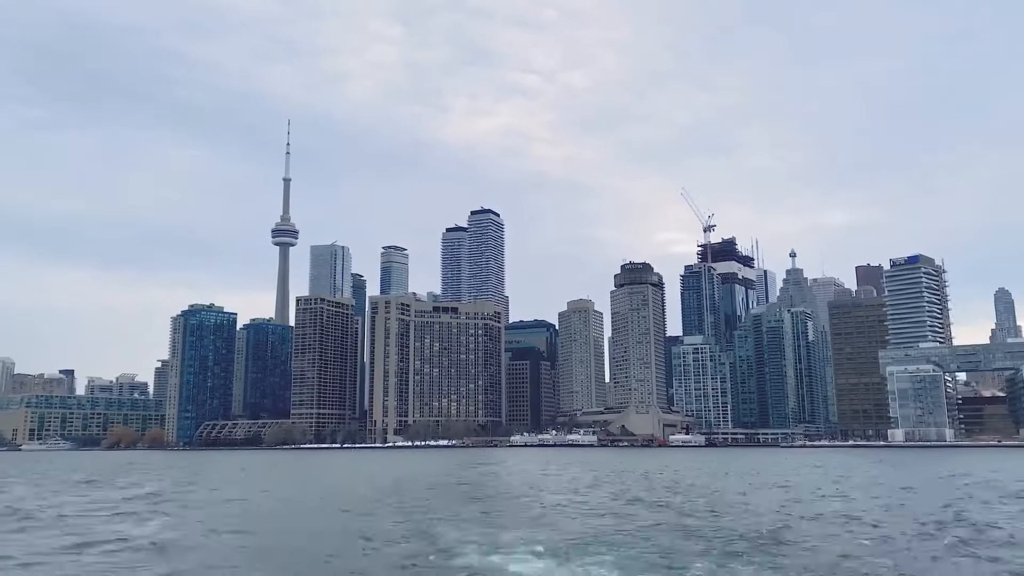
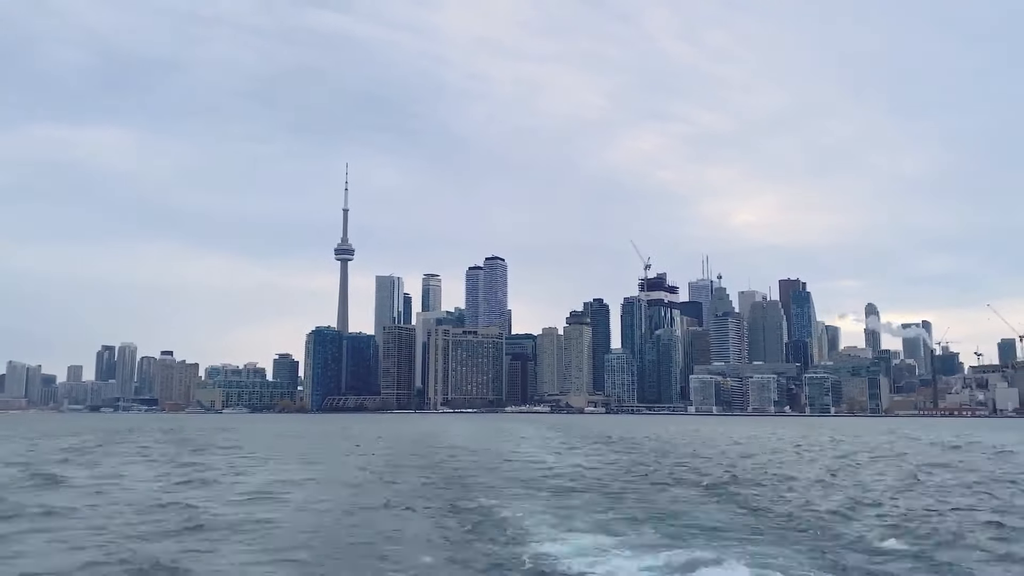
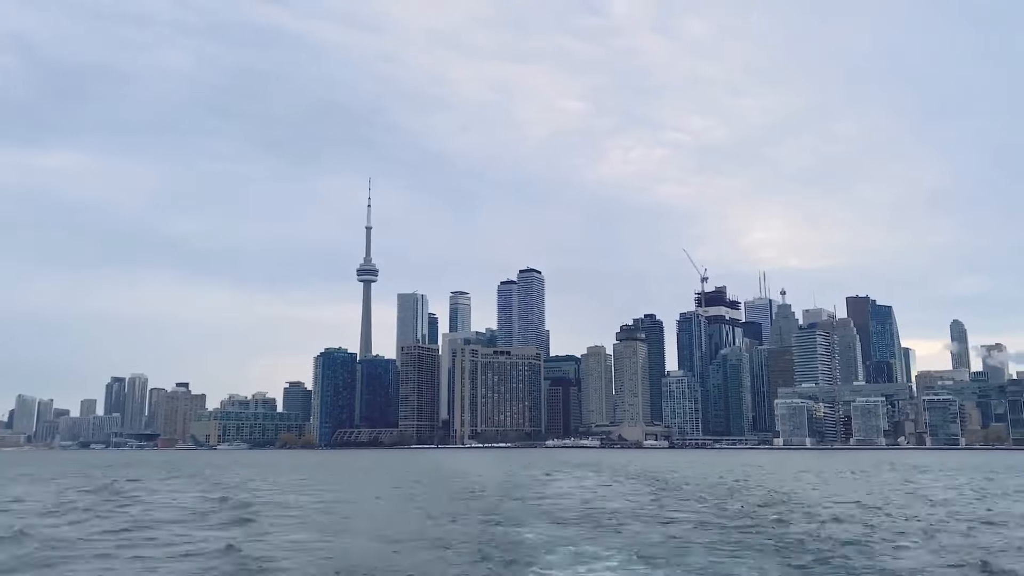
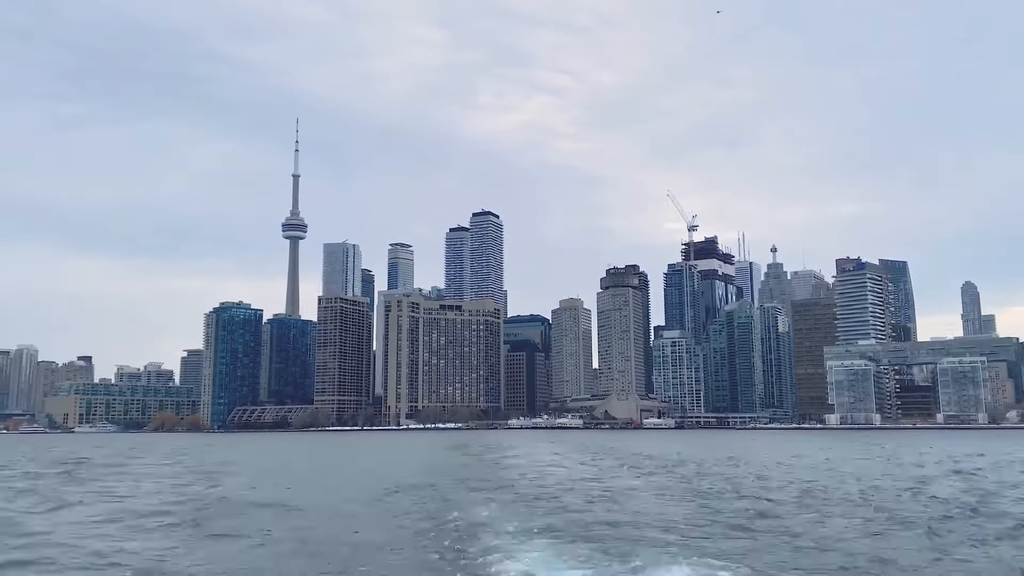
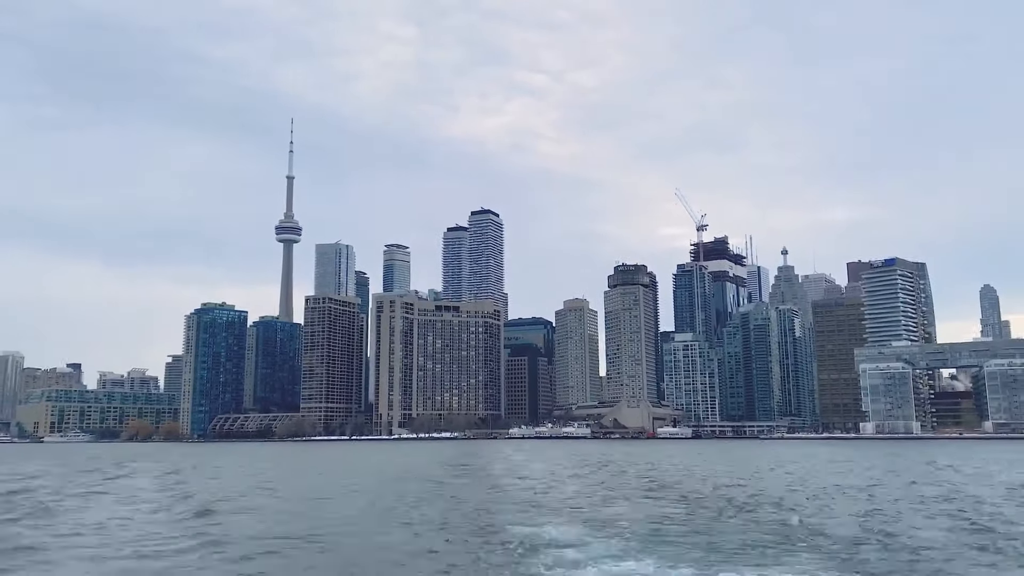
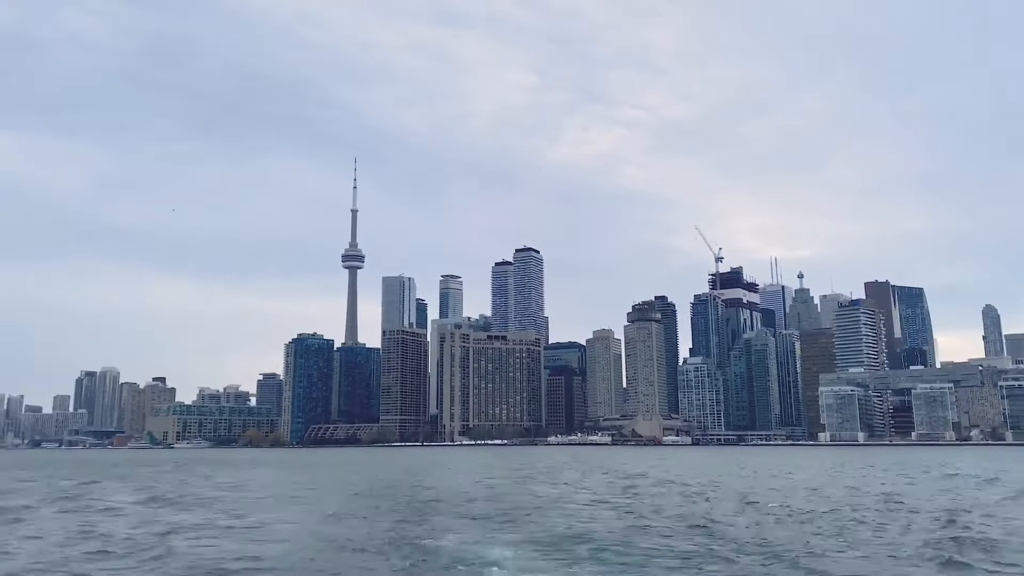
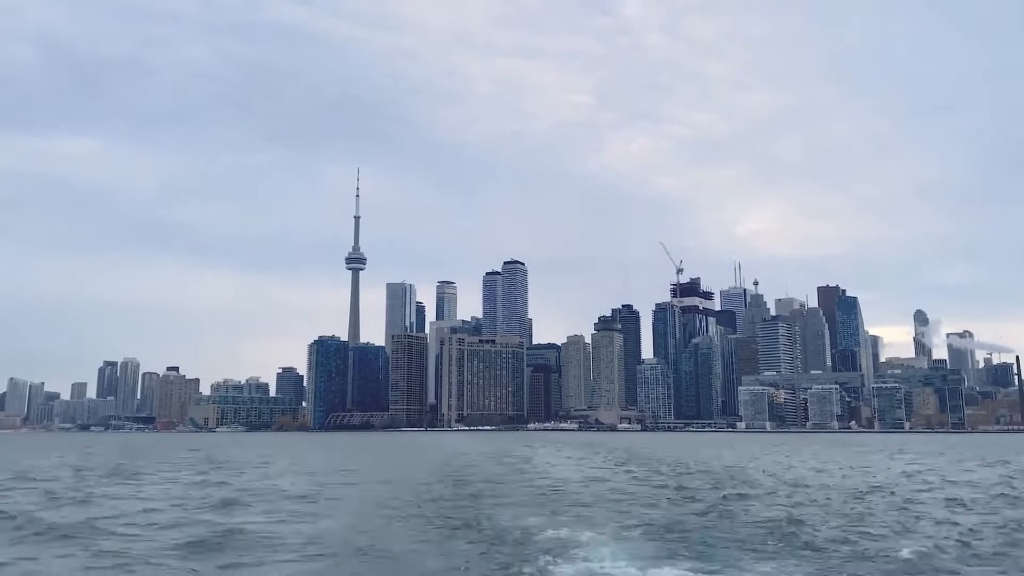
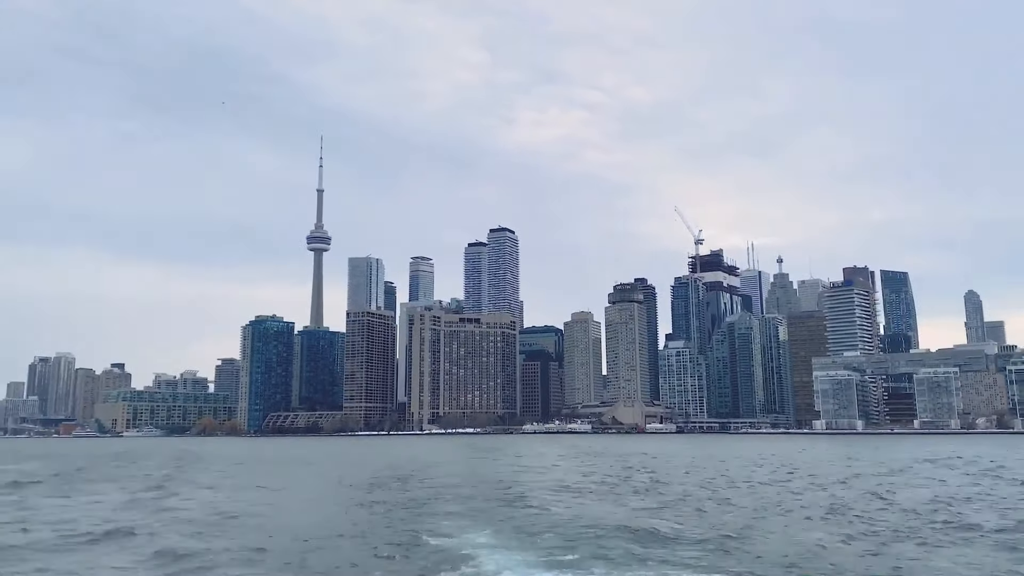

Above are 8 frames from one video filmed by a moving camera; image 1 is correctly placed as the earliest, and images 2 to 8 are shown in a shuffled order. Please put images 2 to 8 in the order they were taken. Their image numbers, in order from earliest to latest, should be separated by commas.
5, 4, 8, 6, 3, 7, 2
